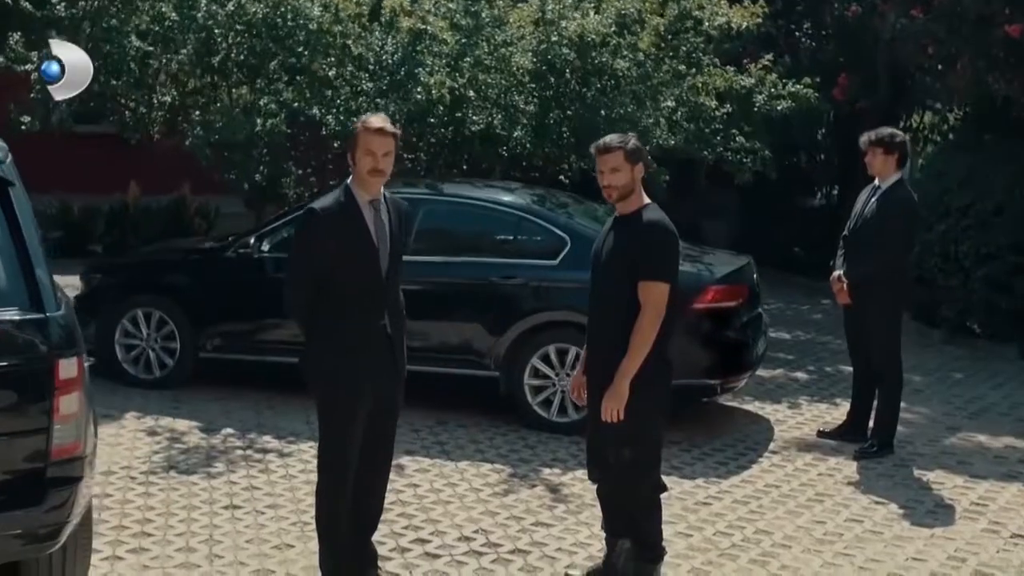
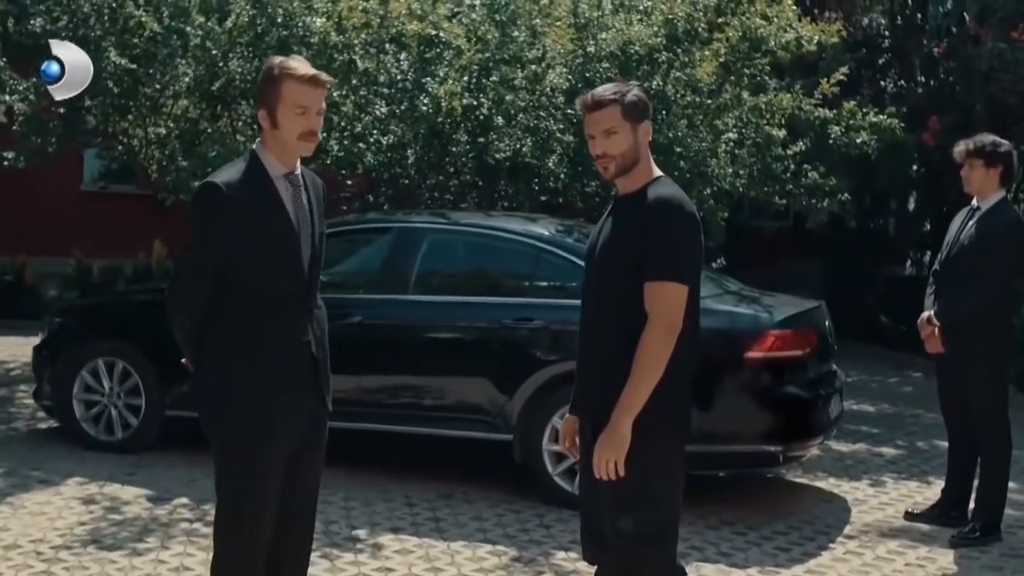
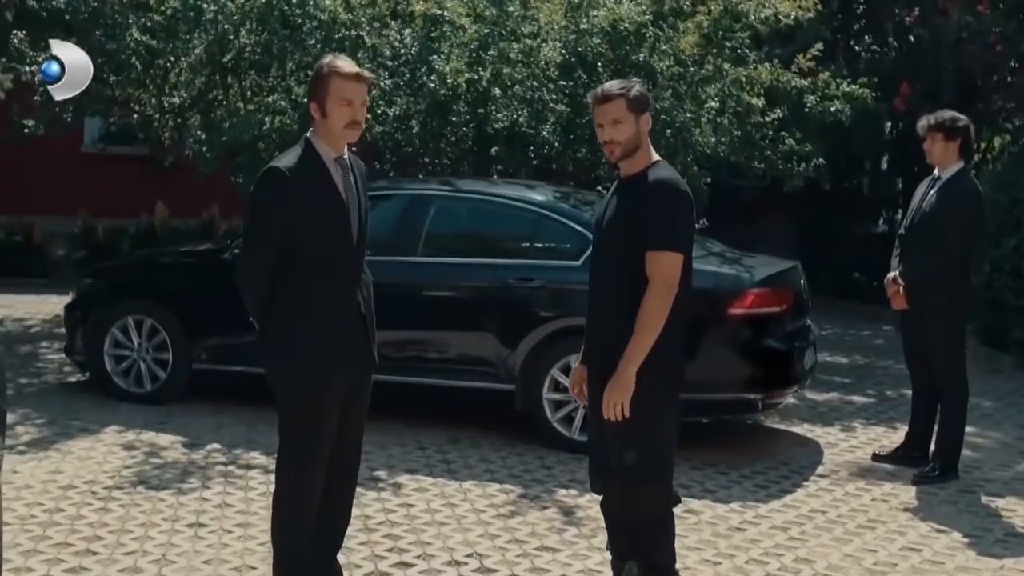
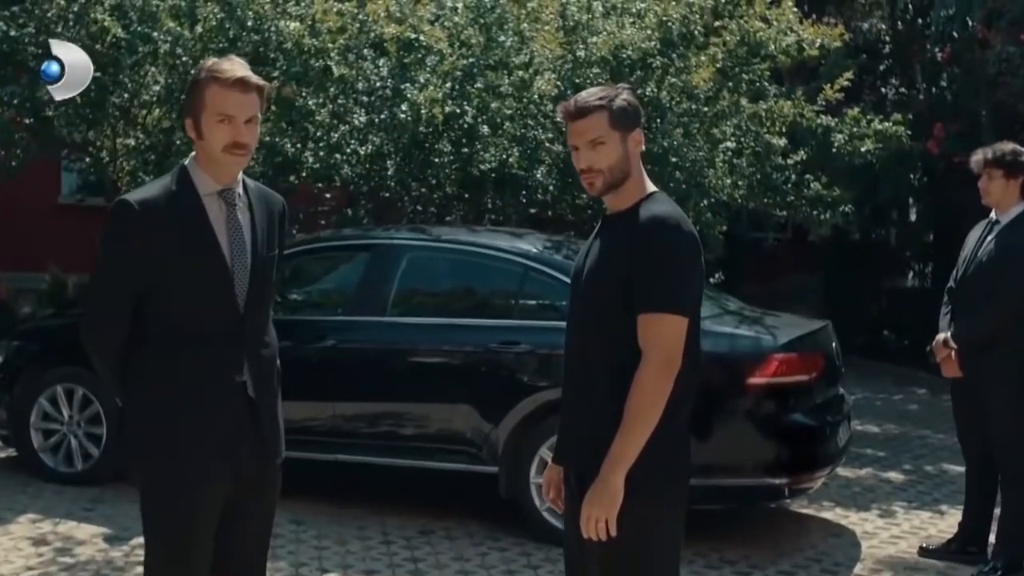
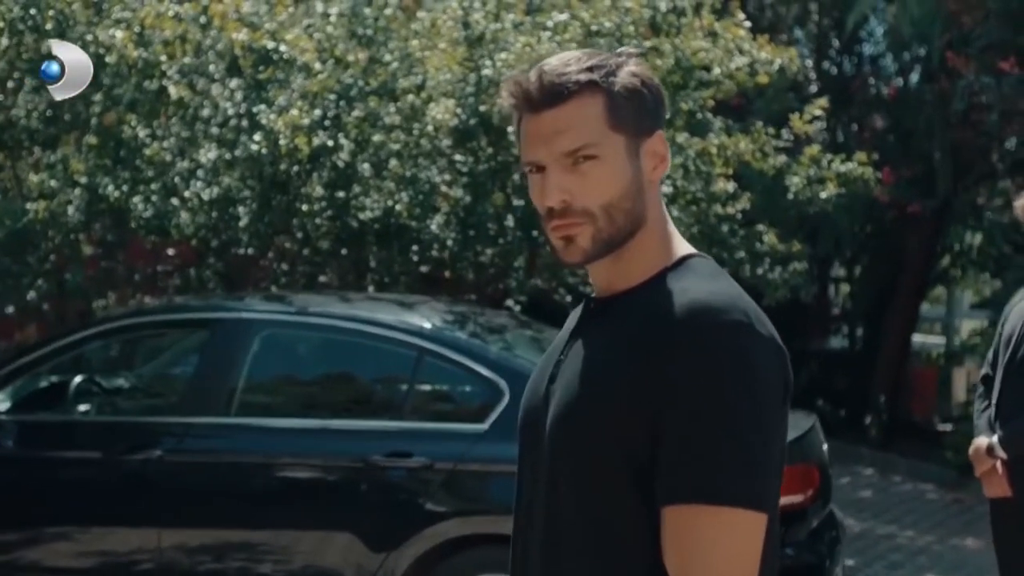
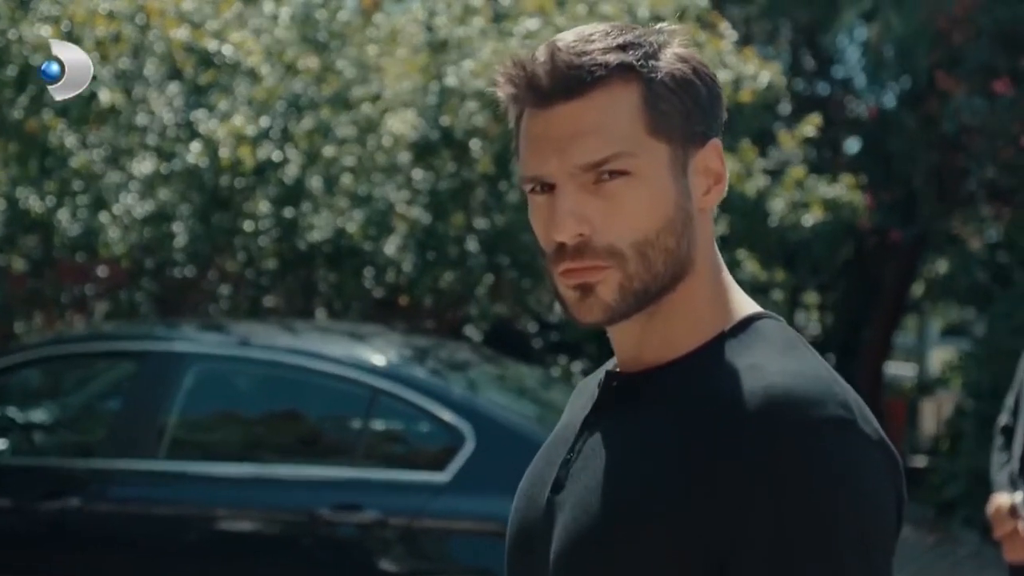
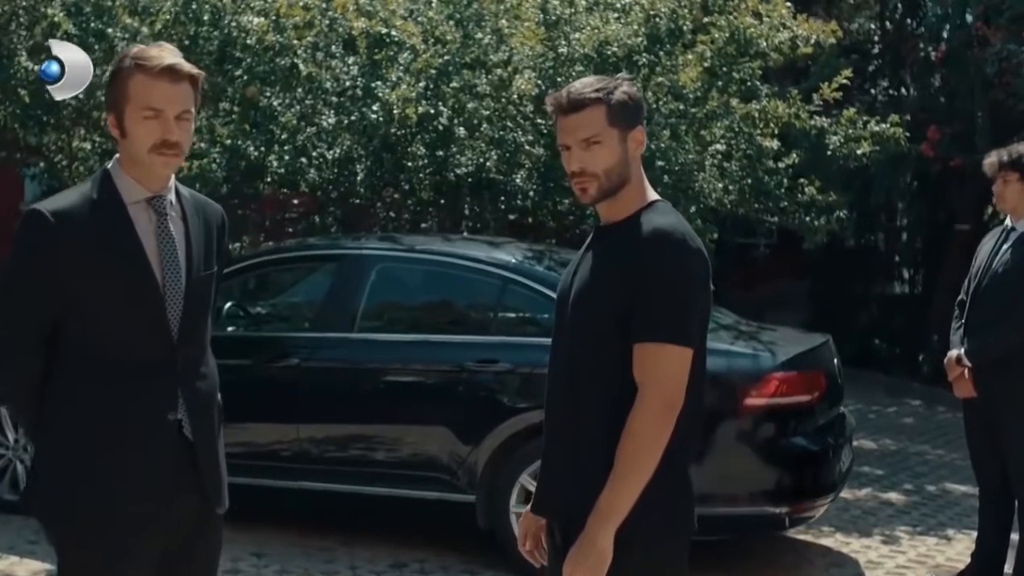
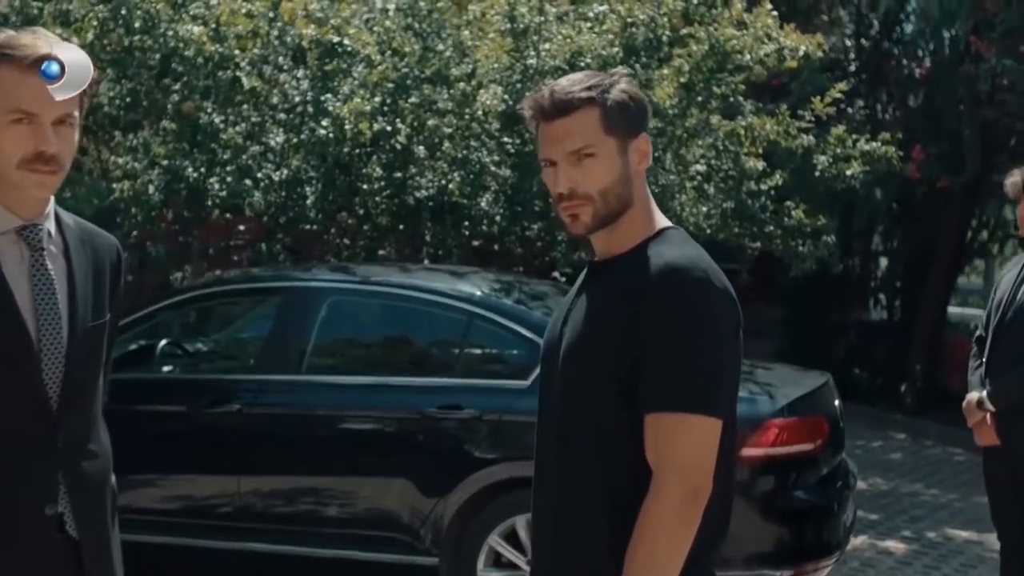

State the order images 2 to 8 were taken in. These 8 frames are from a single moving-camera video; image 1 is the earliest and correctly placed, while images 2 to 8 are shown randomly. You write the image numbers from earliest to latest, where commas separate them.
3, 2, 4, 7, 8, 5, 6
